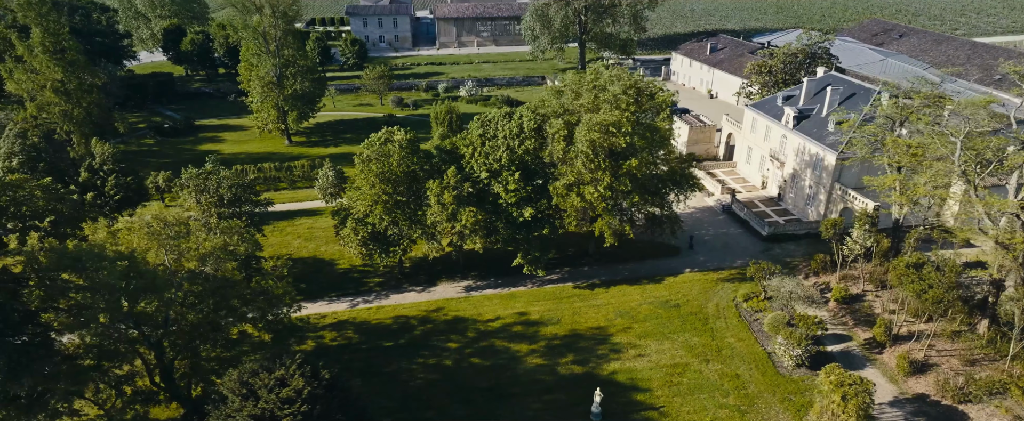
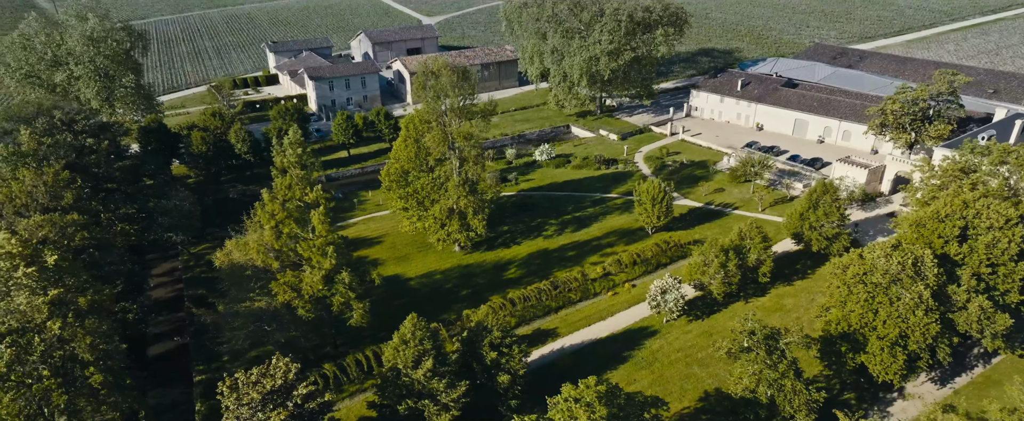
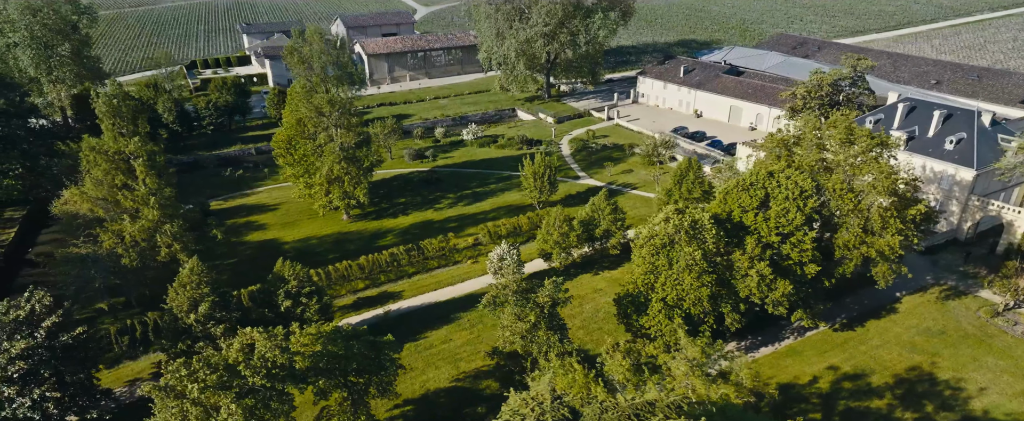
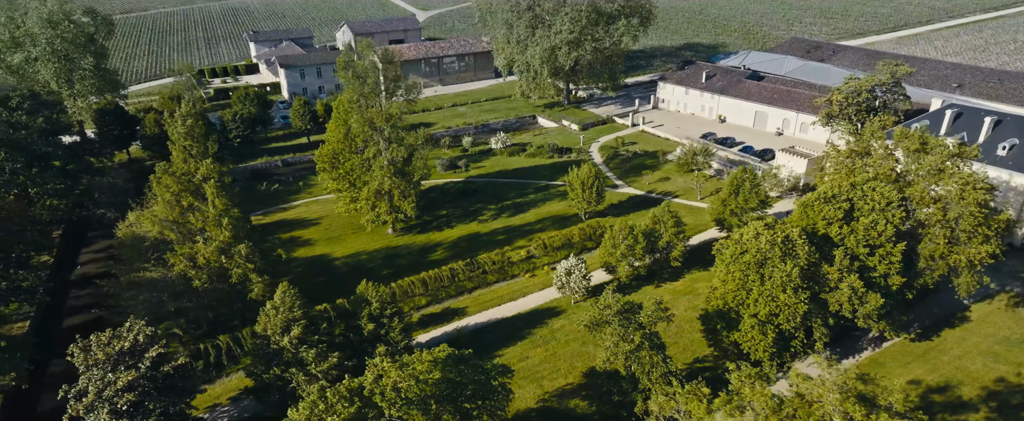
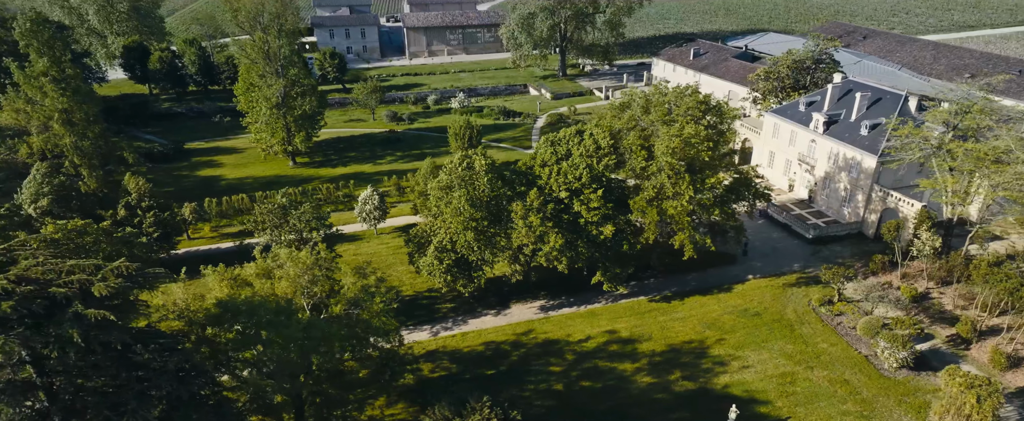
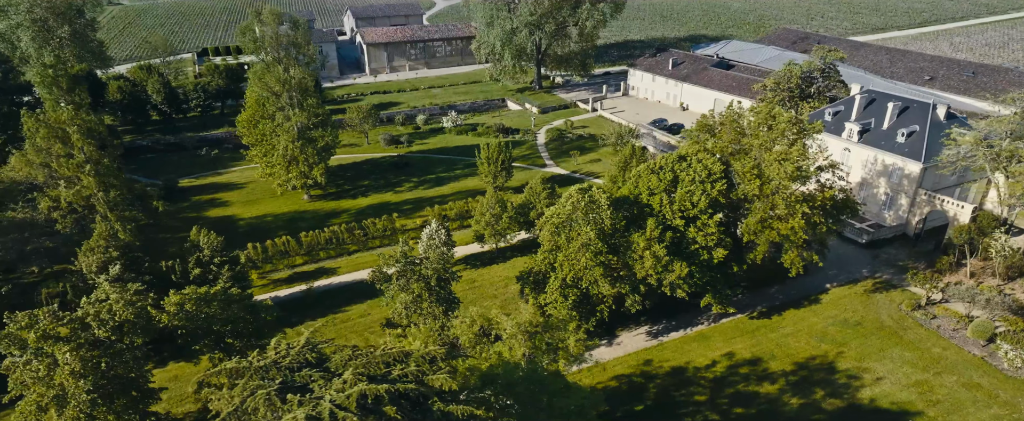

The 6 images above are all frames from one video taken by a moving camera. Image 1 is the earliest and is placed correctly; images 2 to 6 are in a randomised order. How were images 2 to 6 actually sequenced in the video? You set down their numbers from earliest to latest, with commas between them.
5, 6, 3, 4, 2
